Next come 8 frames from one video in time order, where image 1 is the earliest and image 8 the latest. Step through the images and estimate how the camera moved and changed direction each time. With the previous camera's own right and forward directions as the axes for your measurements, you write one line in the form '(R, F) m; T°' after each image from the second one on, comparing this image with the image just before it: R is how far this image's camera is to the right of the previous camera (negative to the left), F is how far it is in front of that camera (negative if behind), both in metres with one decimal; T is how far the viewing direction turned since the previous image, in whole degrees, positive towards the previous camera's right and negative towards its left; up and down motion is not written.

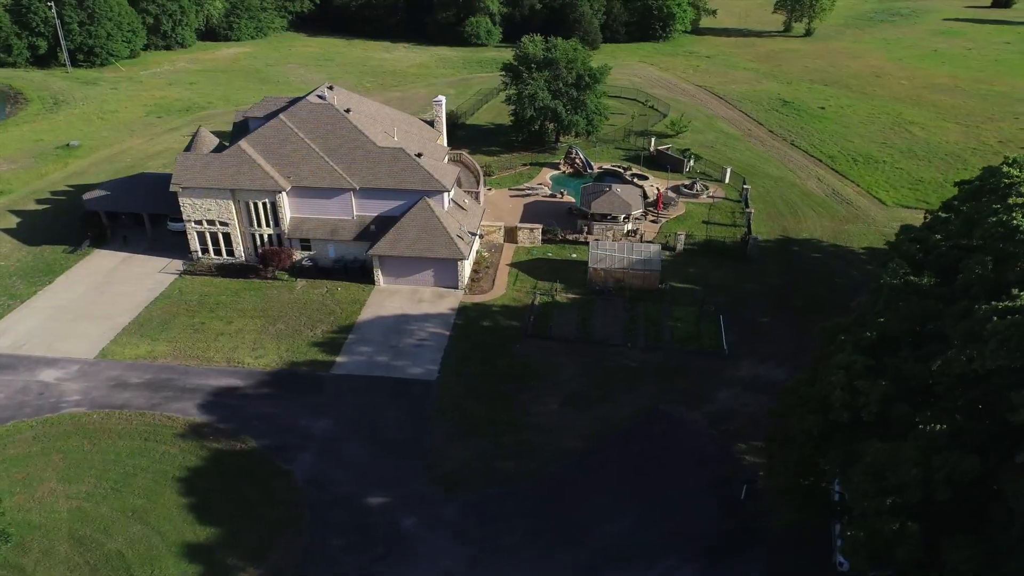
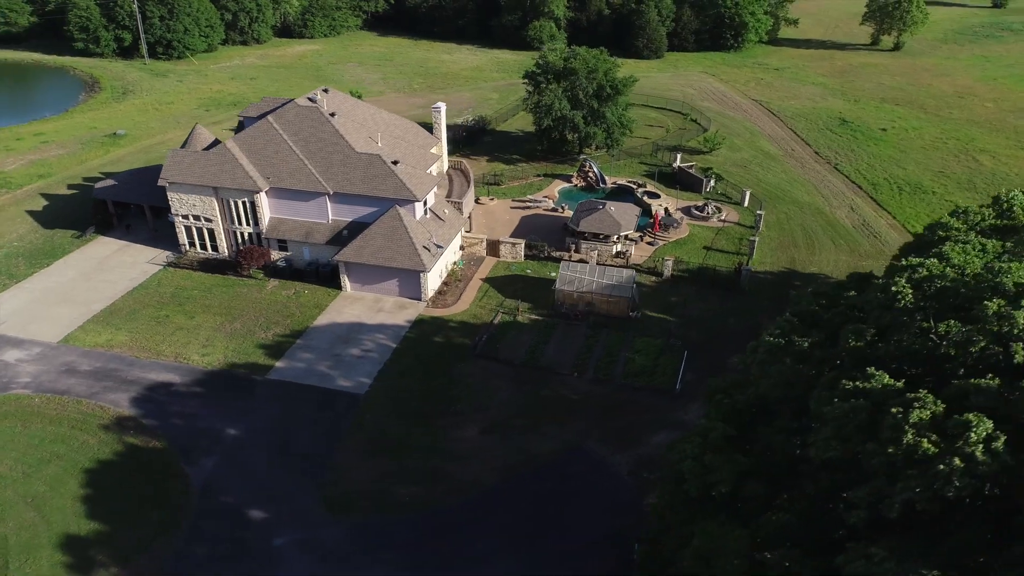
(+6.7, +1.7) m; -7°
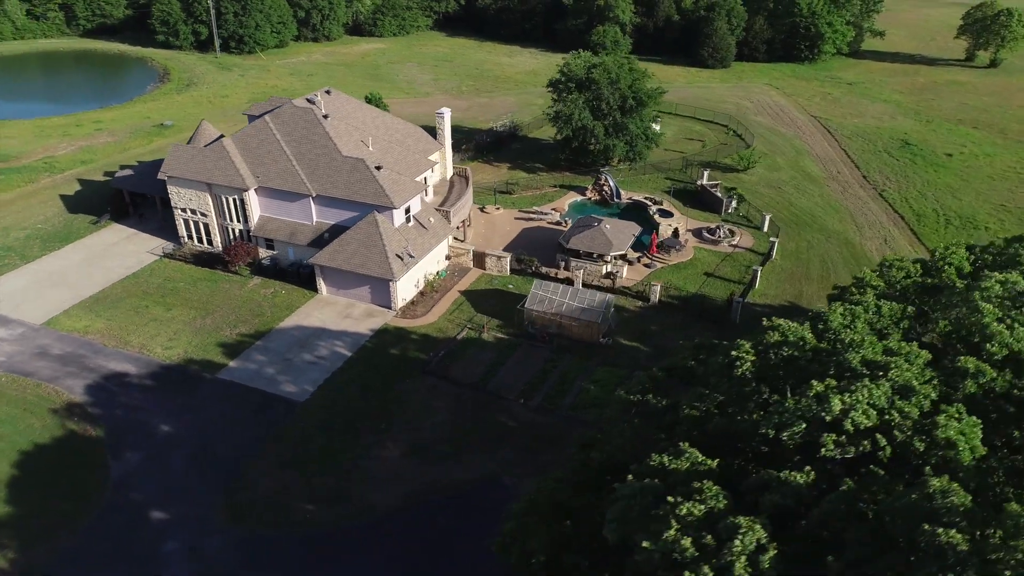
(+6.0, +1.6) m; -7°
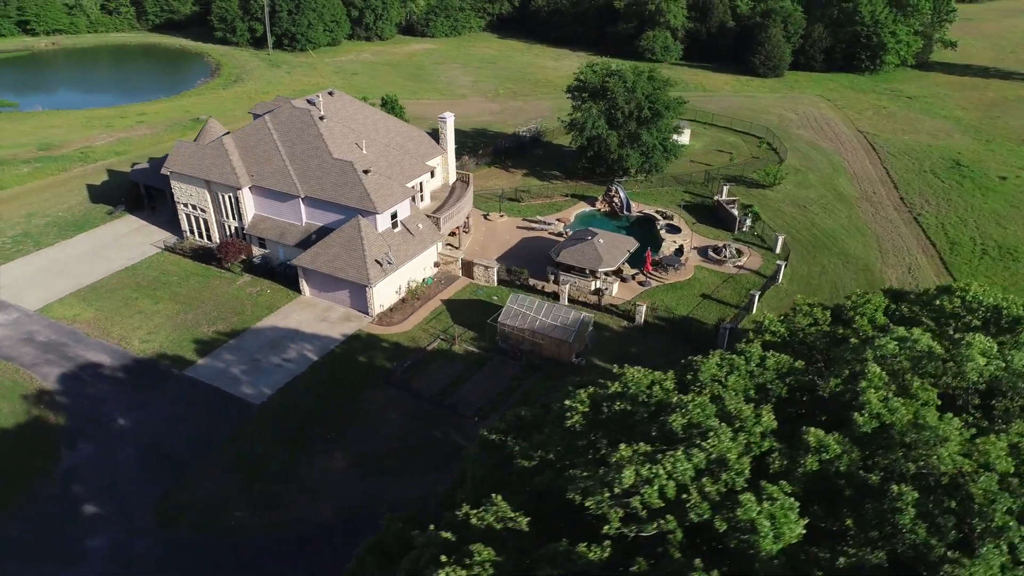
(+4.5, +1.2) m; -5°
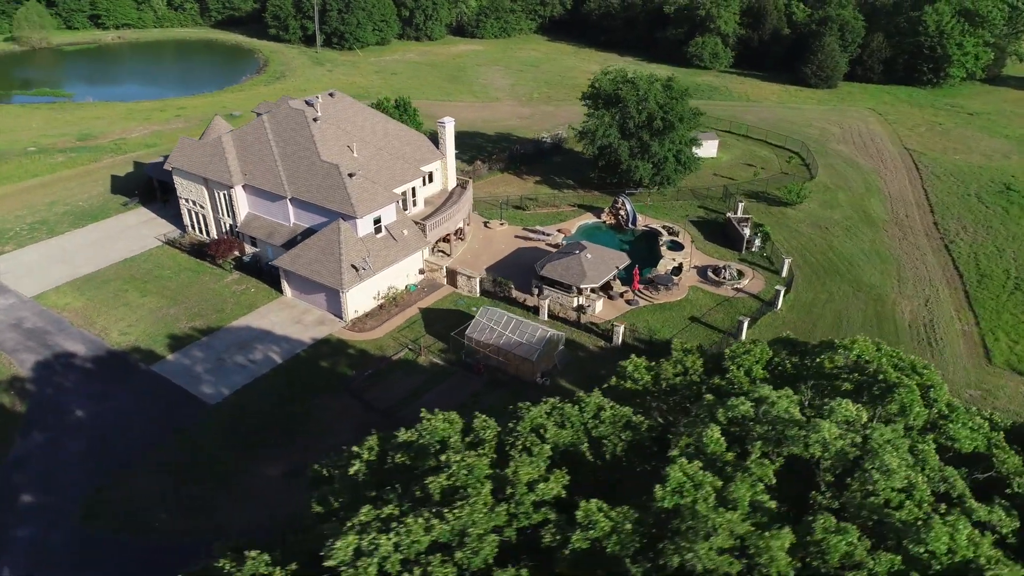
(+4.5, +1.2) m; -5°
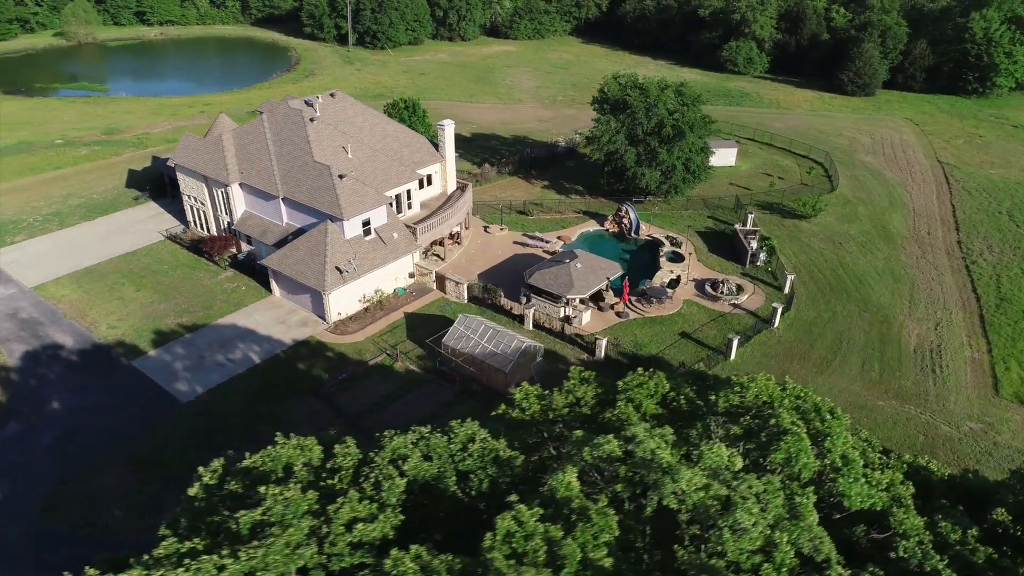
(+3.0, +0.8) m; -4°
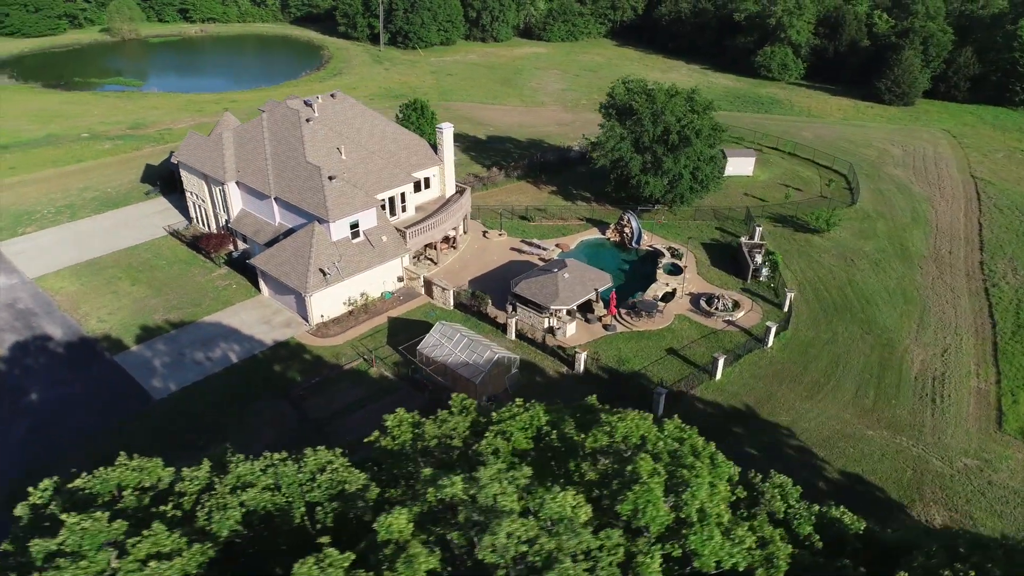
(+3.0, +0.8) m; -3°
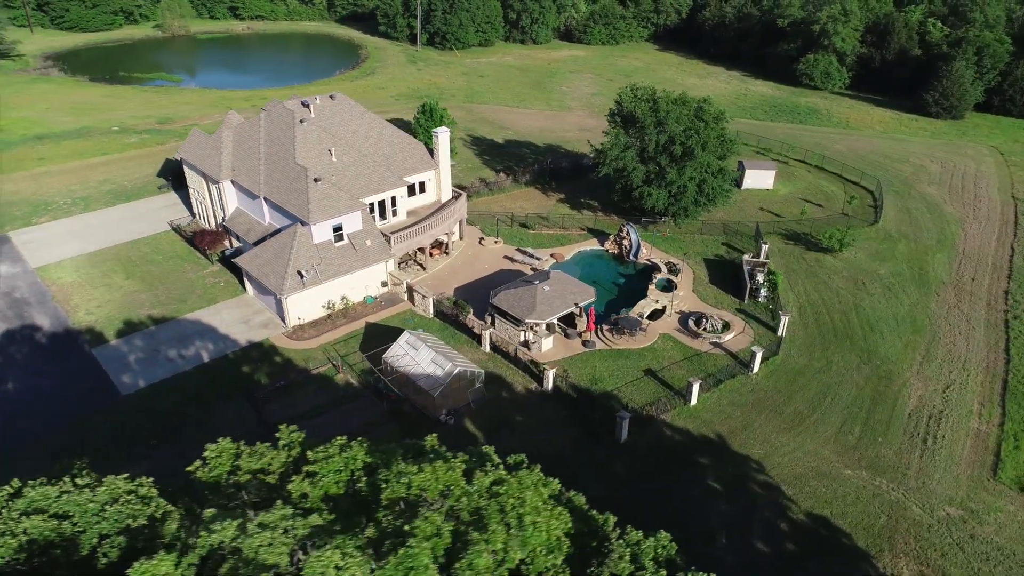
(+3.7, +1.1) m; -4°
